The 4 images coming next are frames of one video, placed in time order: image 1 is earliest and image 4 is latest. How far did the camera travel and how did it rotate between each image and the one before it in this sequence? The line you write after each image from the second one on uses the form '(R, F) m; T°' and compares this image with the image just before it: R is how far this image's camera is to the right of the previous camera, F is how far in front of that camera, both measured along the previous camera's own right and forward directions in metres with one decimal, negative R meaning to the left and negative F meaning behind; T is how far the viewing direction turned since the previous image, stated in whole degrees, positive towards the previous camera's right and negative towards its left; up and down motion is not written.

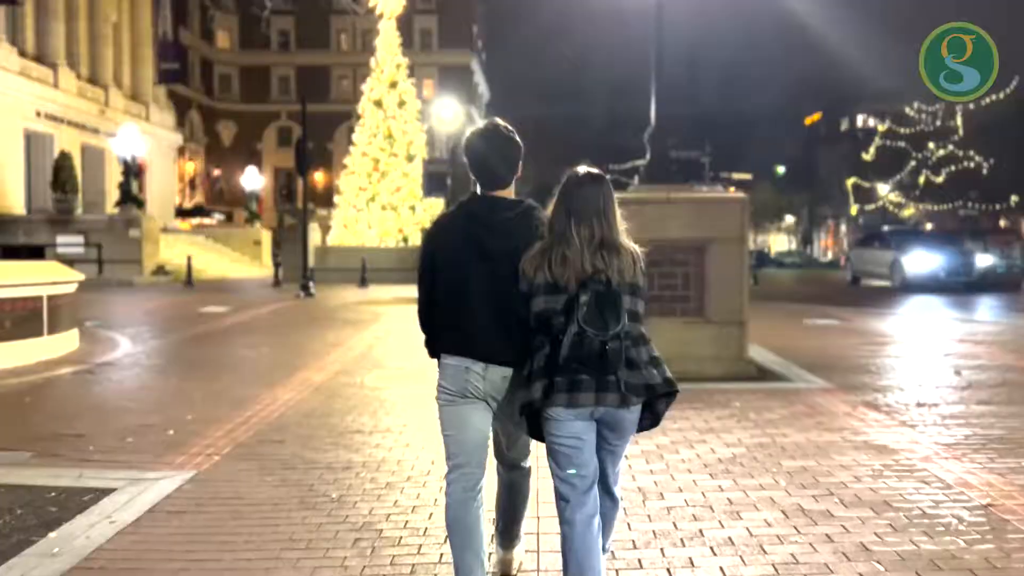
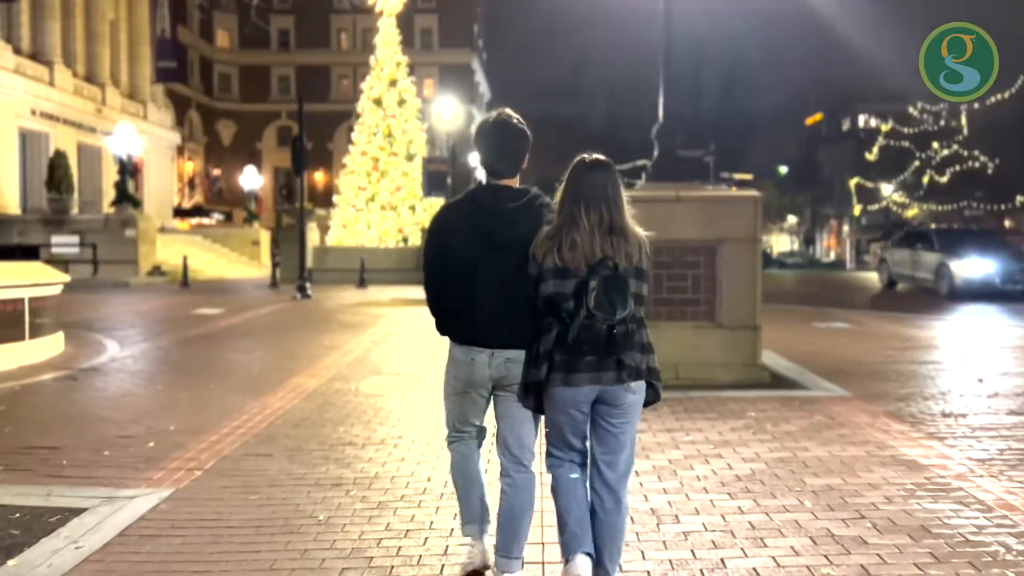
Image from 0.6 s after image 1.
(0.0, +0.4) m; 0°
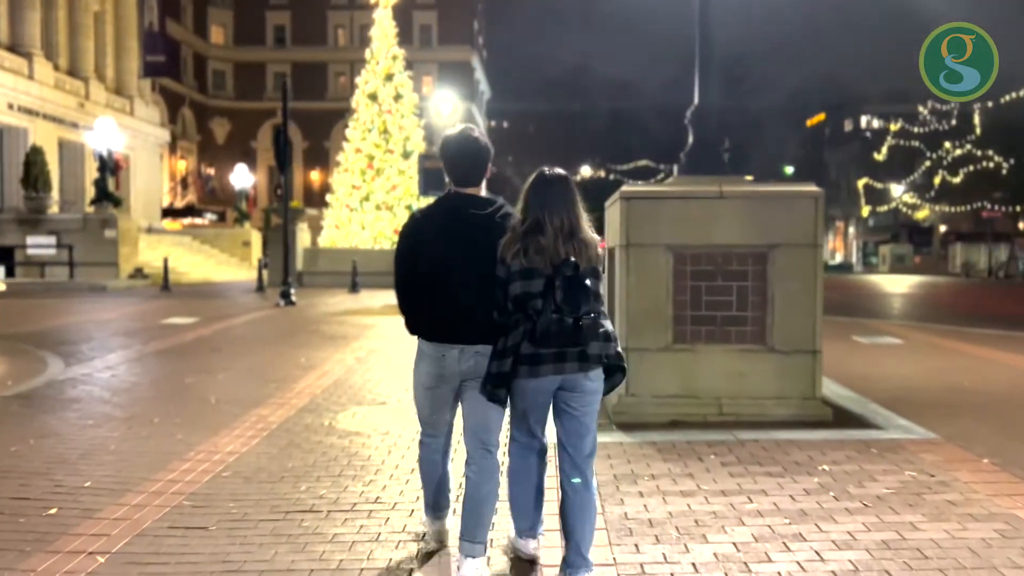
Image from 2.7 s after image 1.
(-0.1, +1.5) m; 0°
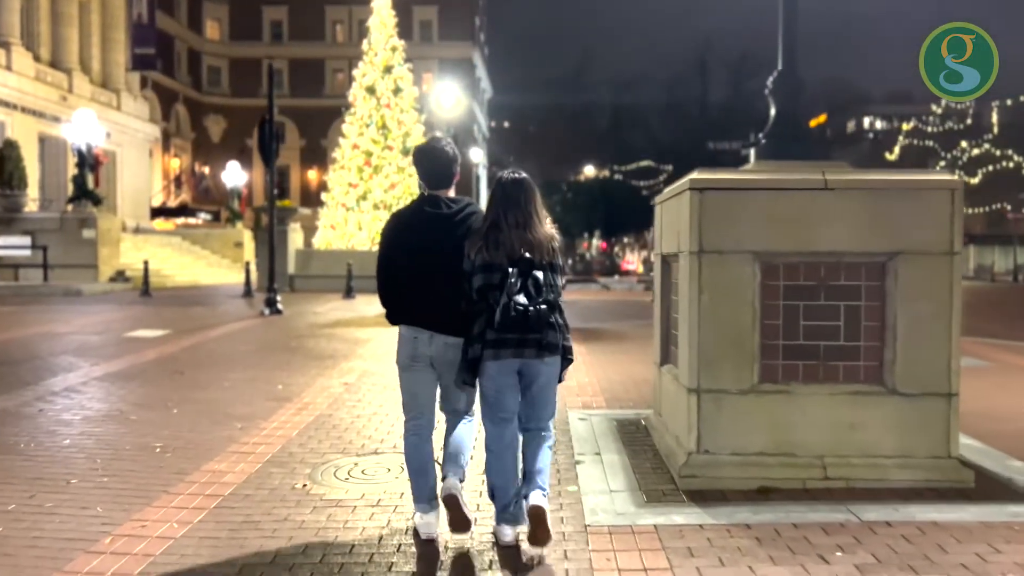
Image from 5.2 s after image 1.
(-0.2, +1.8) m; 0°
